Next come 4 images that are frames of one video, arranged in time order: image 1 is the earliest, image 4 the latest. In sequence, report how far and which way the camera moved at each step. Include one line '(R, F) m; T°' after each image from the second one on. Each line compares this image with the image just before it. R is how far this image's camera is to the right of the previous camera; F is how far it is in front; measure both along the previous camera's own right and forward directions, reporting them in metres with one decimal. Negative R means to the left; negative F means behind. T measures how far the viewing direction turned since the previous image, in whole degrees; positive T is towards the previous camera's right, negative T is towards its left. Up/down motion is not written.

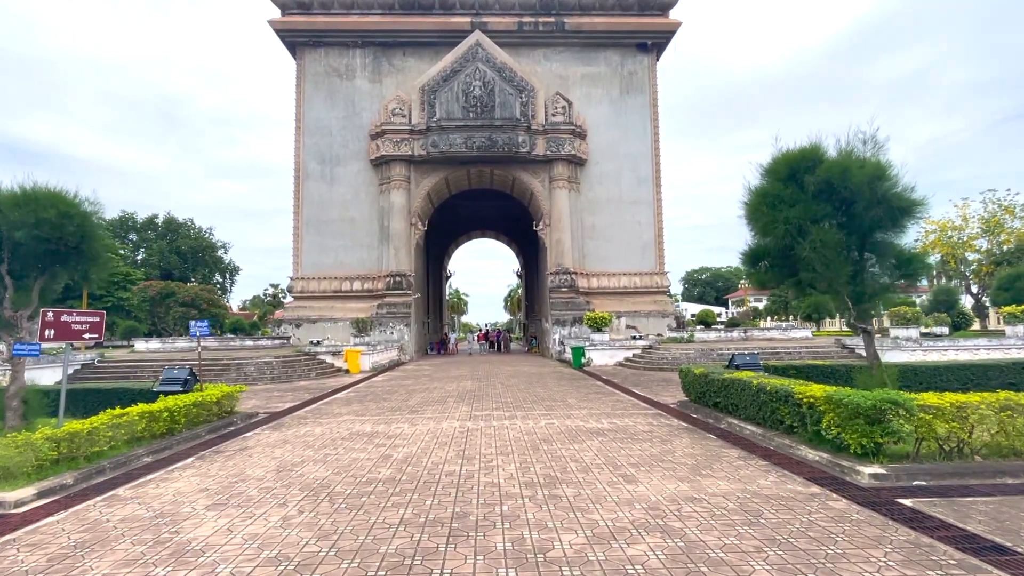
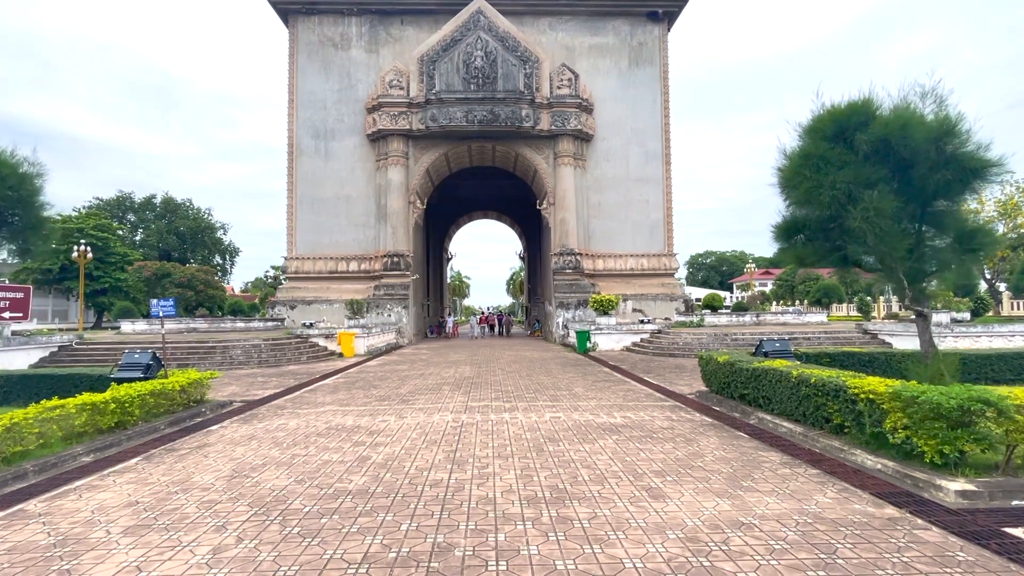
(0.0, +1.1) m; 0°
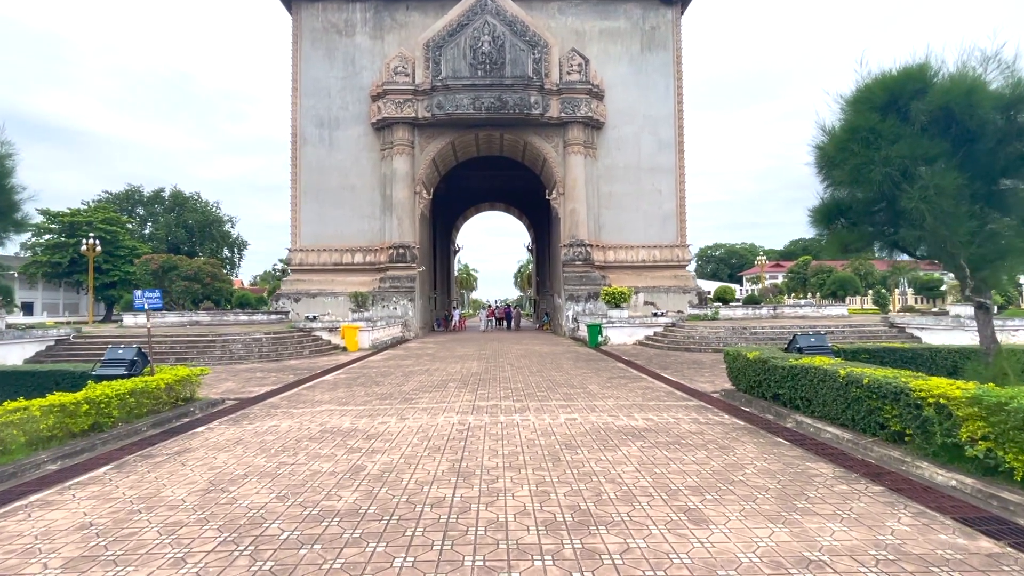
(-0.1, +0.7) m; -1°
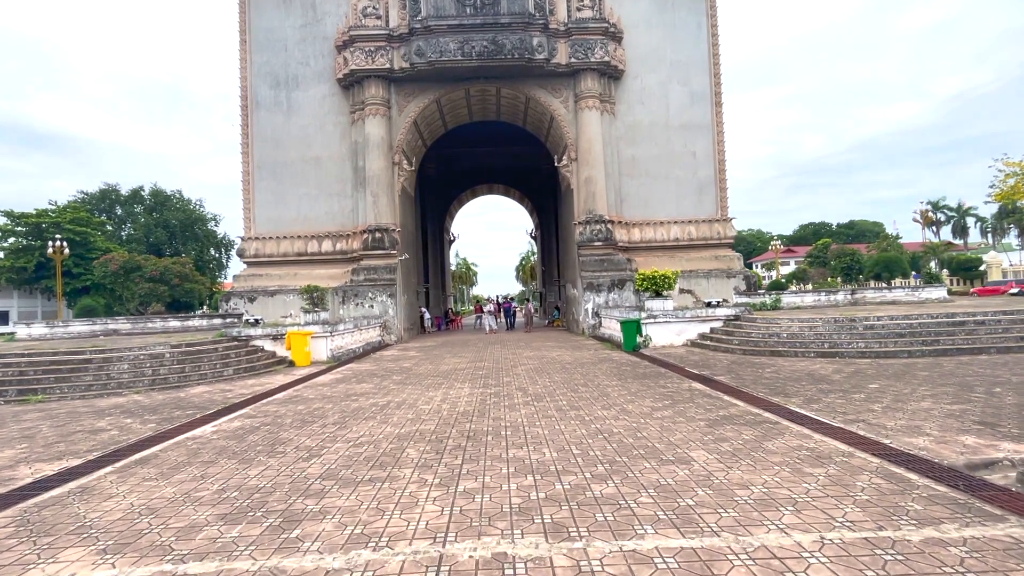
(-0.1, +5.3) m; 0°
